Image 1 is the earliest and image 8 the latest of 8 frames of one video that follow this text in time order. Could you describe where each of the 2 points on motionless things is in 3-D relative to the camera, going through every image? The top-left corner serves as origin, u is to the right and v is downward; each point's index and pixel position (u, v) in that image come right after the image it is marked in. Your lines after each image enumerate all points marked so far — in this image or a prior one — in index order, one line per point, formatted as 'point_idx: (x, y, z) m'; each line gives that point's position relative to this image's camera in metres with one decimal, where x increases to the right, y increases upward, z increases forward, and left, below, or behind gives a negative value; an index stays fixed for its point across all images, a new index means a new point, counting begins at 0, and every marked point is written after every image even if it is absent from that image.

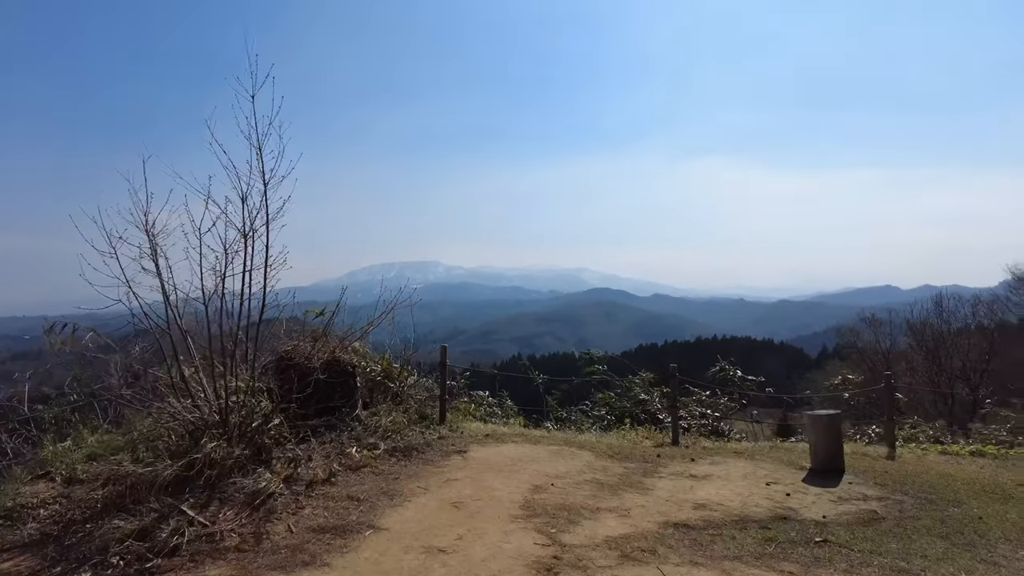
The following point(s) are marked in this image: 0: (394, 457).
0: (-0.8, -1.1, +3.9) m
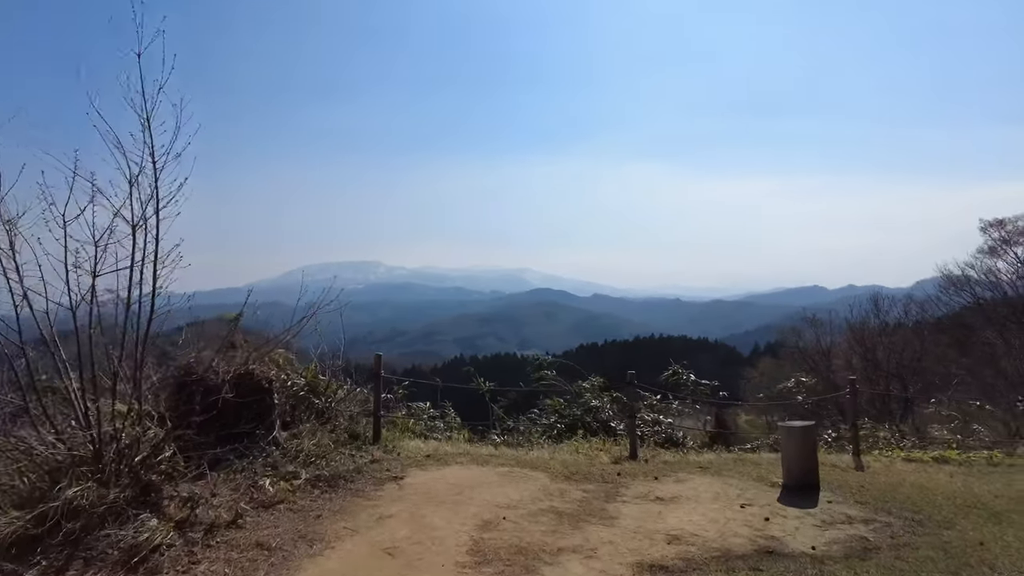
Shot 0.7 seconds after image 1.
0: (-1.1, -1.1, +3.3) m
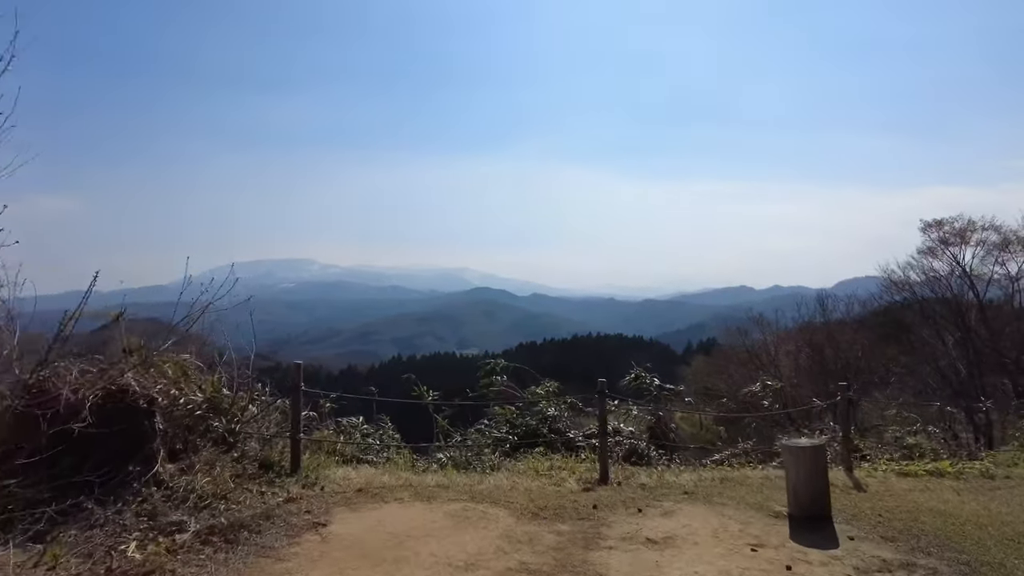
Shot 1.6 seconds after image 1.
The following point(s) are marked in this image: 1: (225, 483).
0: (-1.2, -1.0, +2.4) m
1: (-1.4, -0.9, +2.9) m
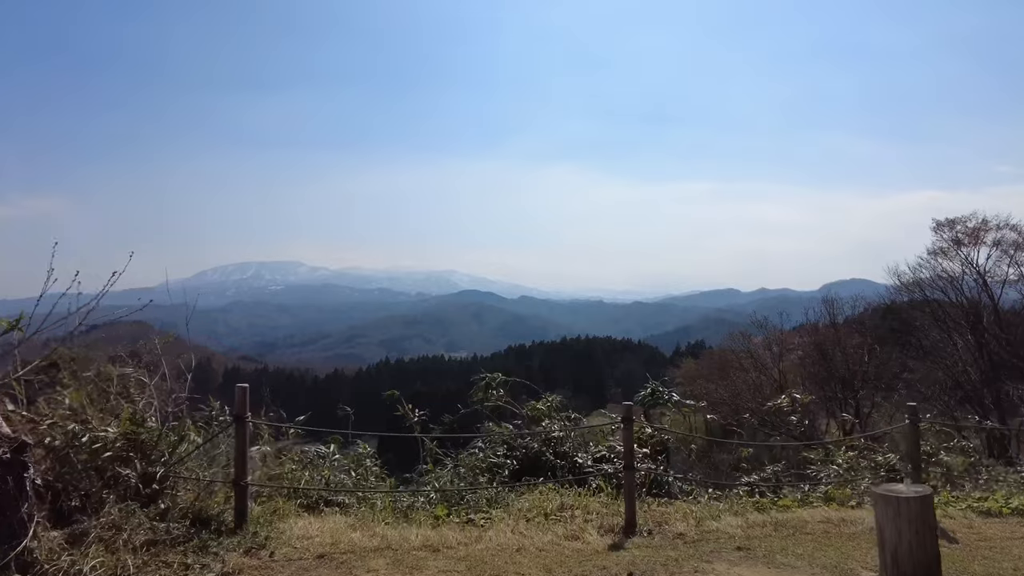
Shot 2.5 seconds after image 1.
0: (-1.2, -1.0, +1.7) m
1: (-1.4, -1.0, +2.2) m
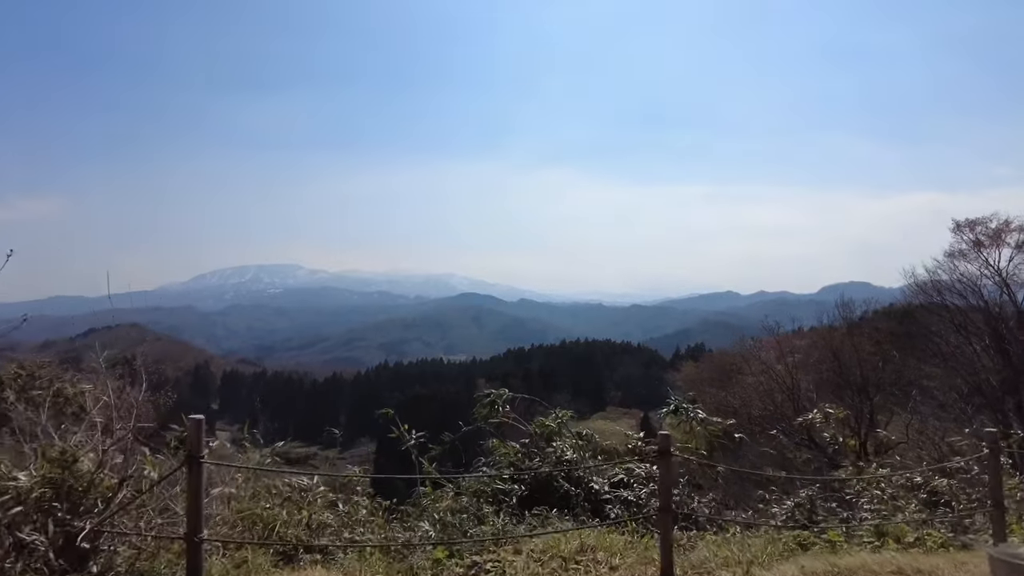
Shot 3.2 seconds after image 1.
0: (-1.1, -1.1, +1.2) m
1: (-1.3, -1.0, +1.6) m
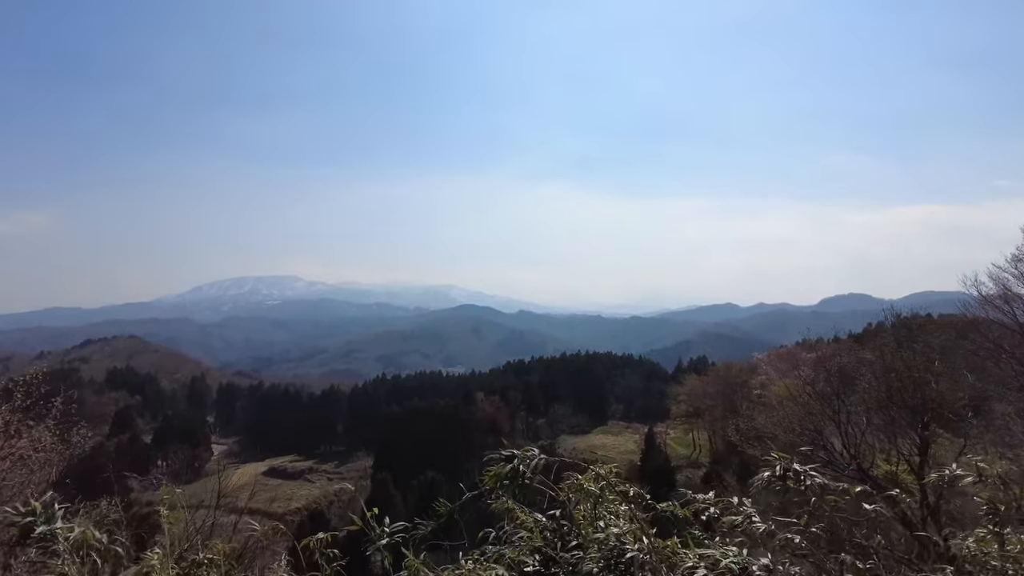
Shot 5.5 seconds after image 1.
0: (-1.0, -1.0, -0.4) m
1: (-1.1, -0.9, +0.1) m
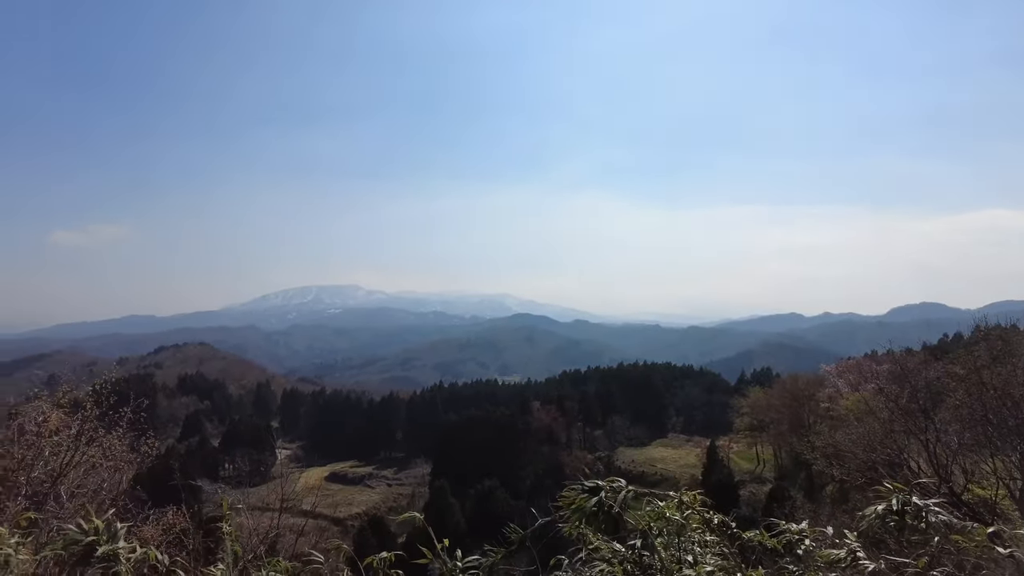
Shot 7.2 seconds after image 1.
0: (-0.5, -1.0, -0.7) m
1: (-0.7, -1.0, -0.2) m
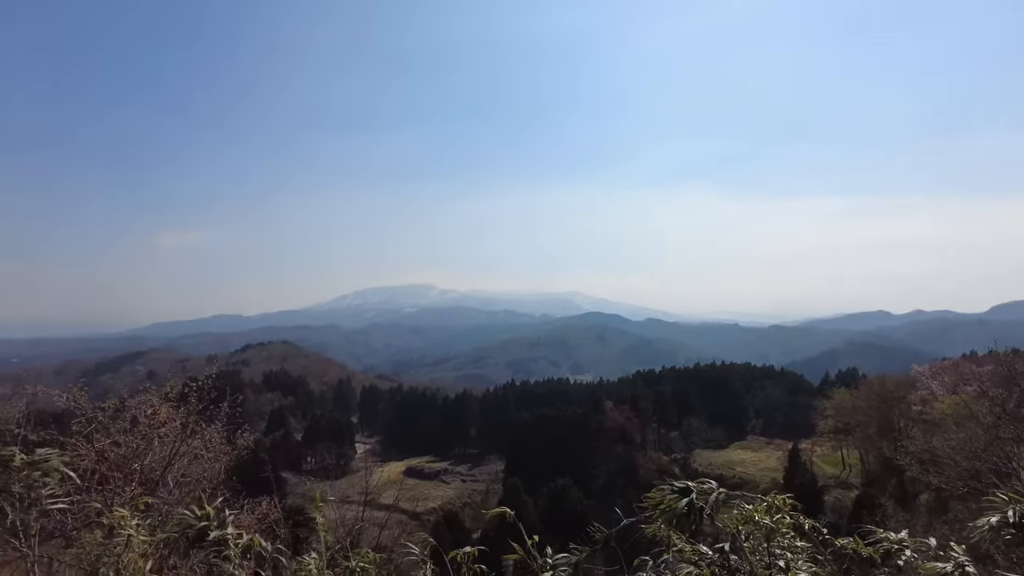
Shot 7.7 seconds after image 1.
0: (-0.3, -1.1, -0.6) m
1: (-0.3, -1.0, -0.1) m
